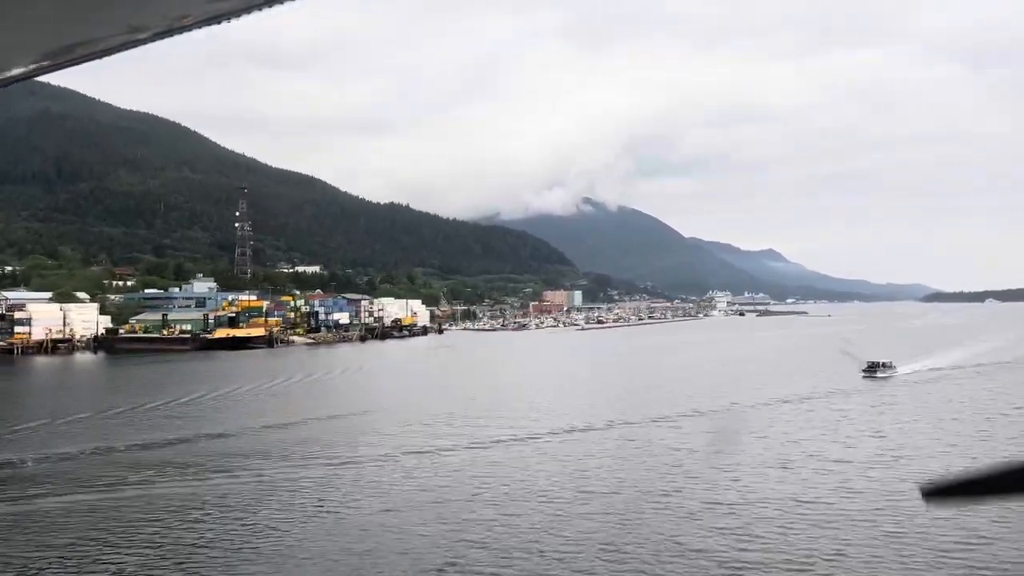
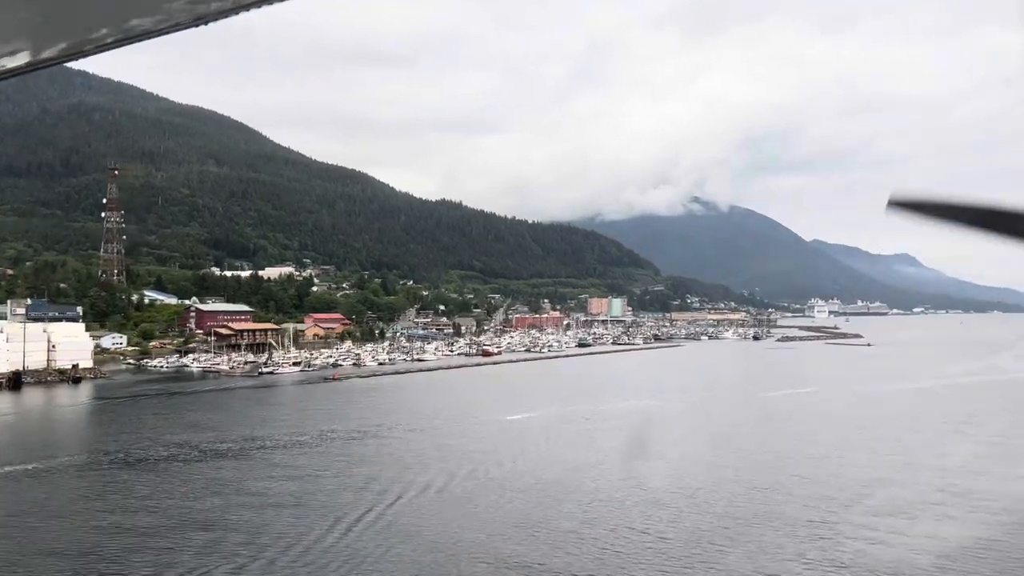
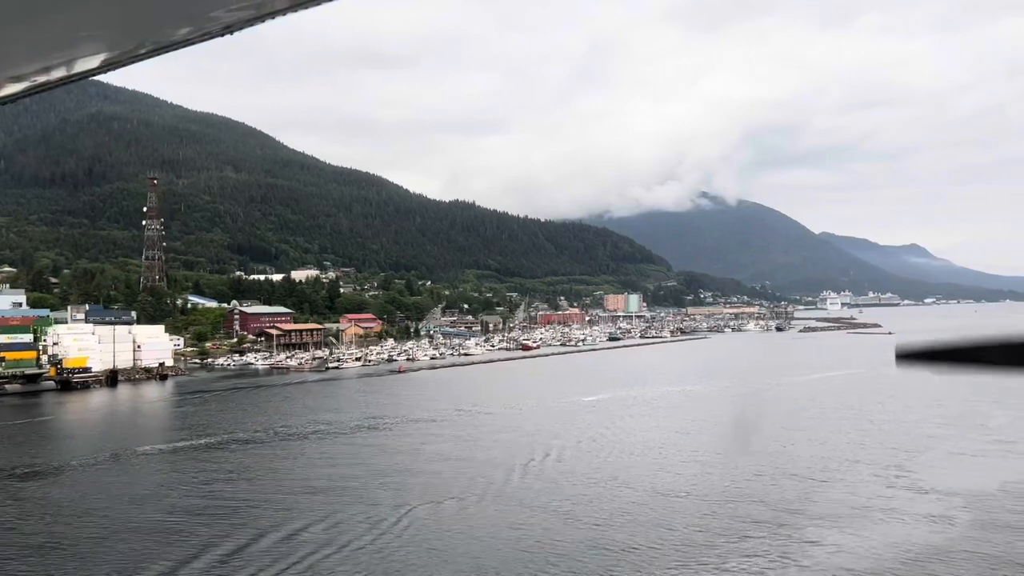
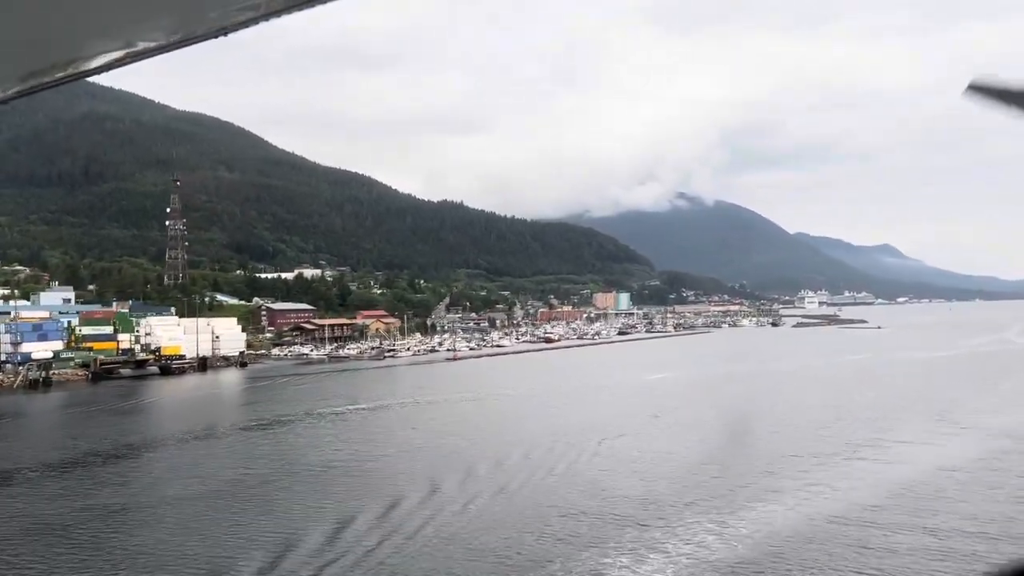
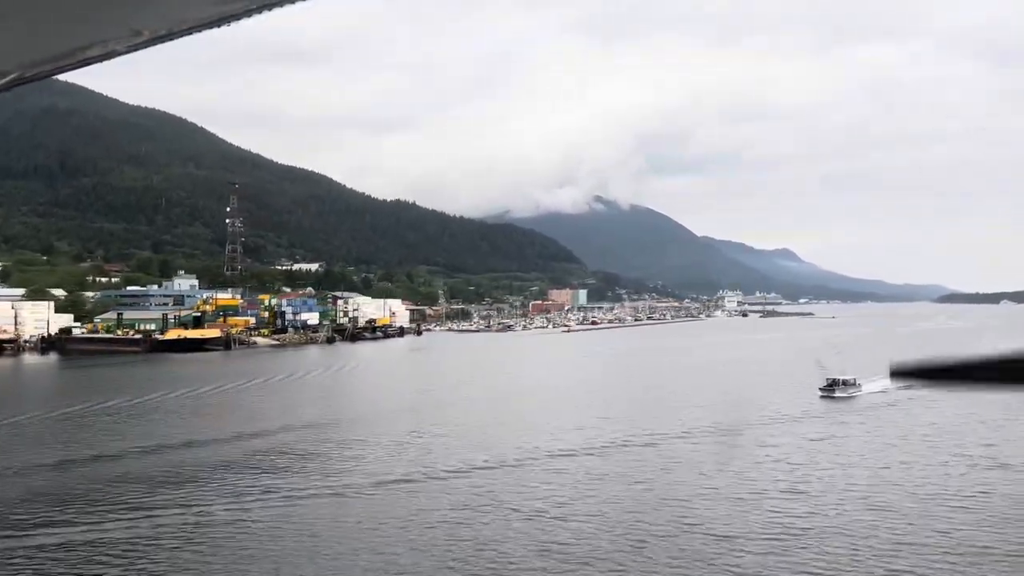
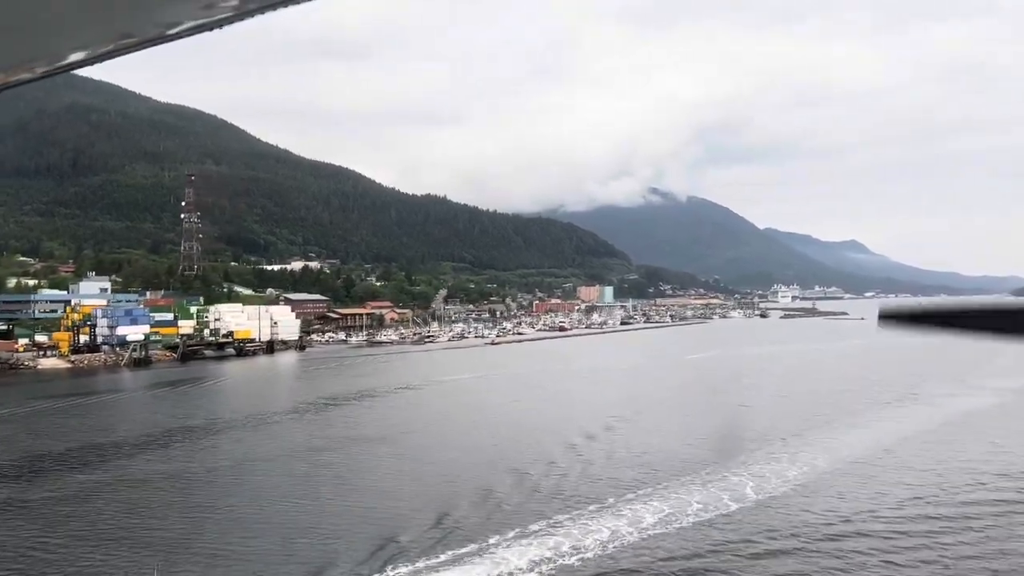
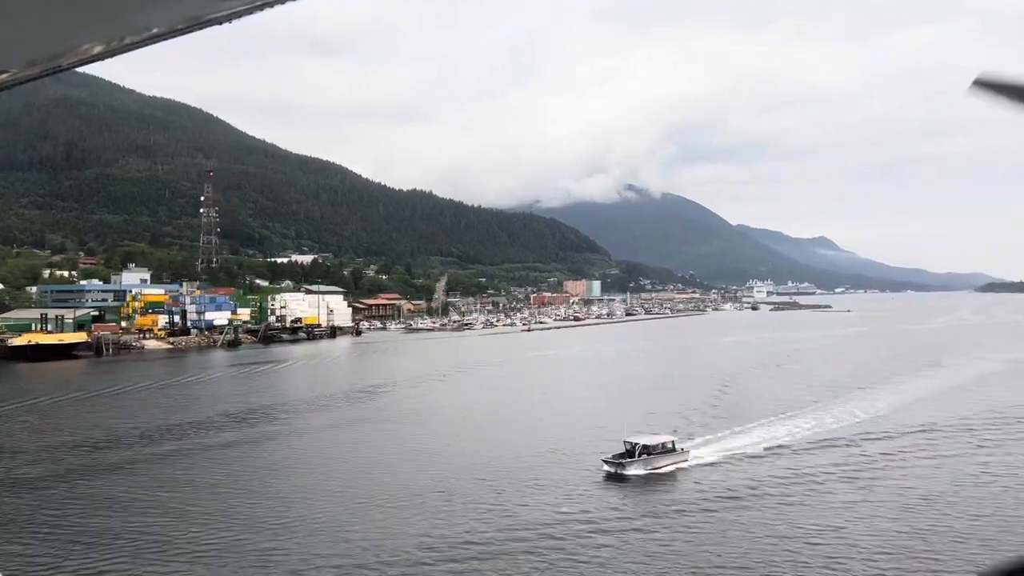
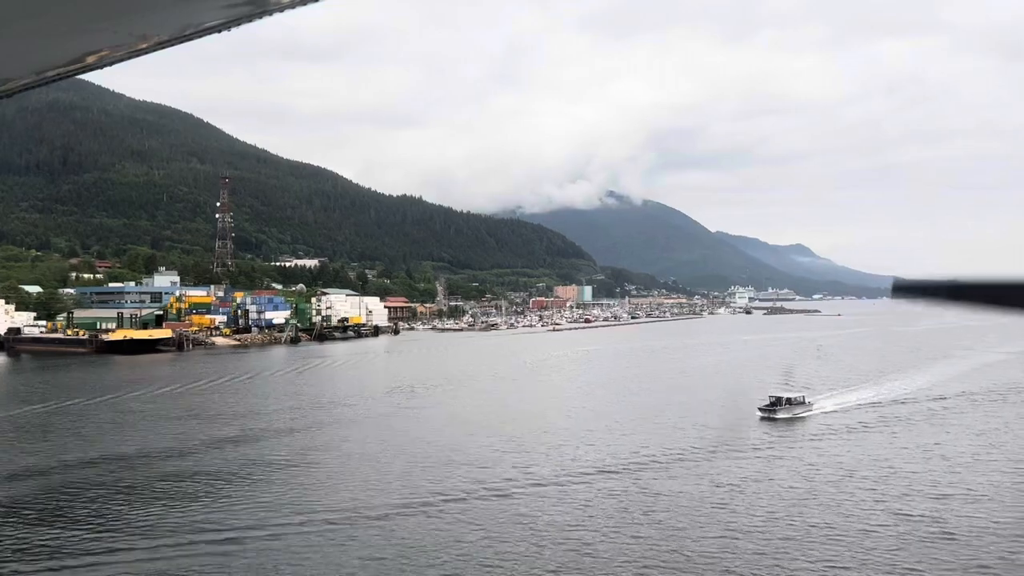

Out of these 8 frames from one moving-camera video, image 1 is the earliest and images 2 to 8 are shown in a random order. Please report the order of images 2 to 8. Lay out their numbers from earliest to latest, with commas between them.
5, 8, 7, 6, 4, 3, 2
